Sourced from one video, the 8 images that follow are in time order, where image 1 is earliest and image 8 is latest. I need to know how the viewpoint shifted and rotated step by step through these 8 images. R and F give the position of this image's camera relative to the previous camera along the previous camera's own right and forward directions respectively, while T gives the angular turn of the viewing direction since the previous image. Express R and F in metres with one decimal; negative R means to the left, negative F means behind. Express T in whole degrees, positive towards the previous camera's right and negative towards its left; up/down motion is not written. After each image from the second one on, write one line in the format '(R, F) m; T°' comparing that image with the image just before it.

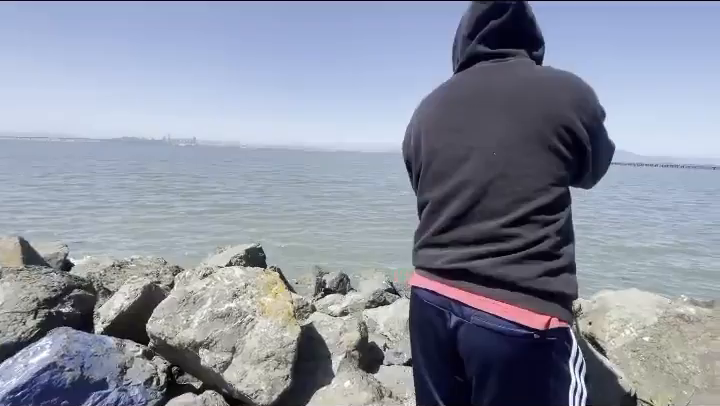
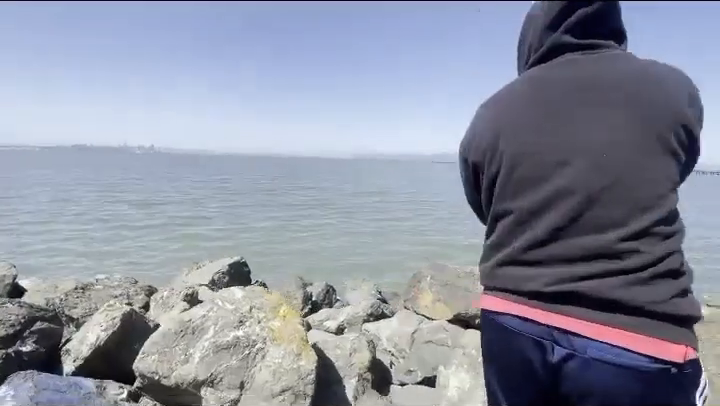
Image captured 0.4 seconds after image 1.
(-0.5, +0.5) m; +5°
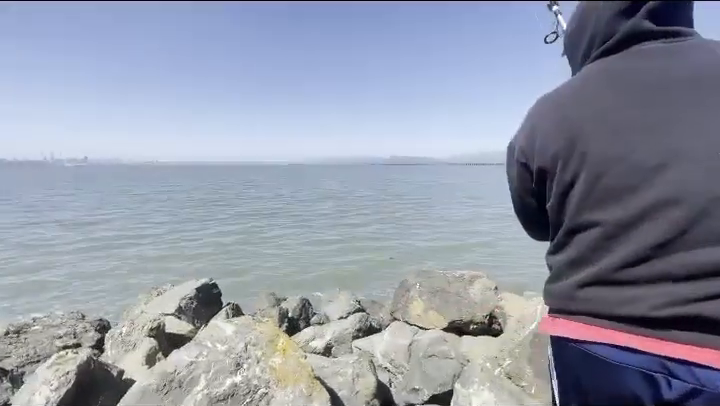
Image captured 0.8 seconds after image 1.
(-0.4, +0.5) m; +6°
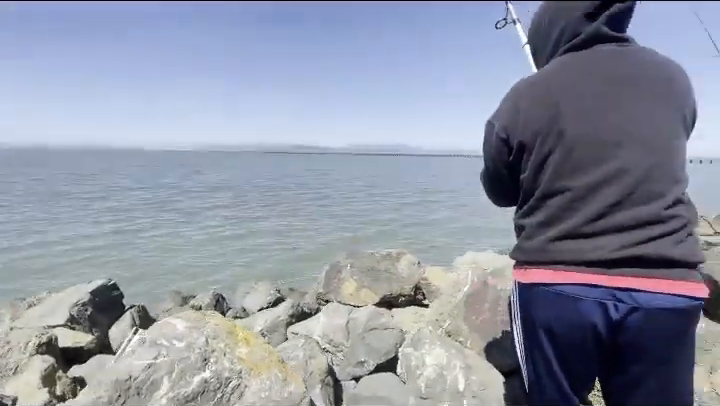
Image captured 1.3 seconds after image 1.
(-0.4, -0.1) m; +13°
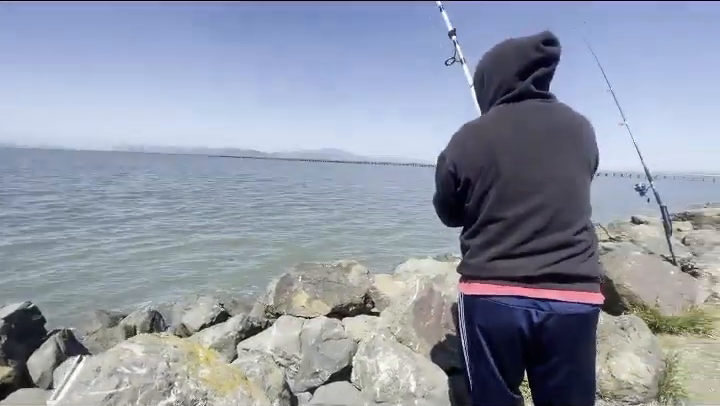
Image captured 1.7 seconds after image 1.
(-0.1, -0.2) m; +7°
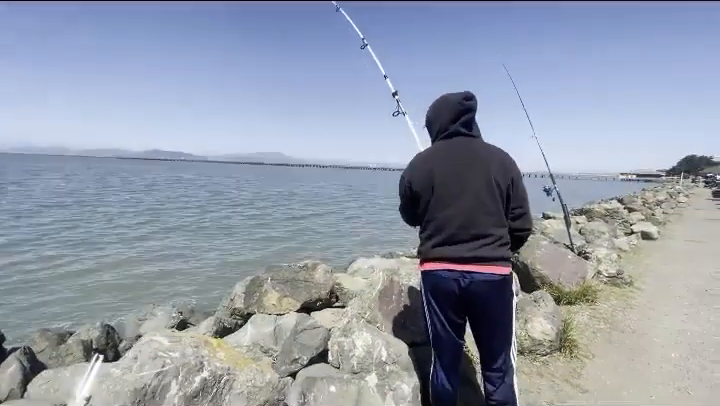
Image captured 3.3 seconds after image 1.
(-0.4, -0.9) m; +8°
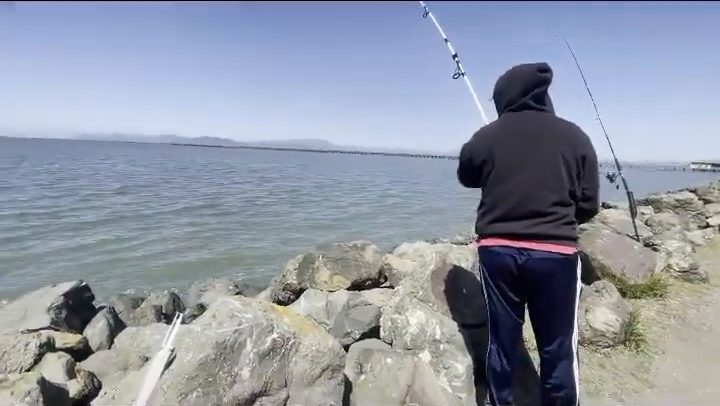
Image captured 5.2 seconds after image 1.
(-0.1, -0.1) m; -5°
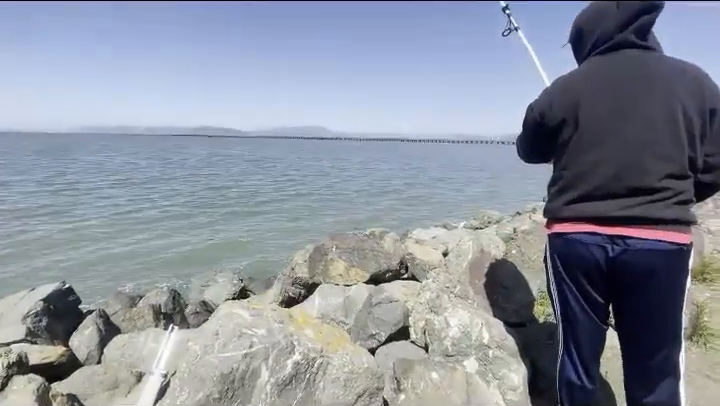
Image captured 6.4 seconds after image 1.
(-0.2, +0.8) m; 0°
